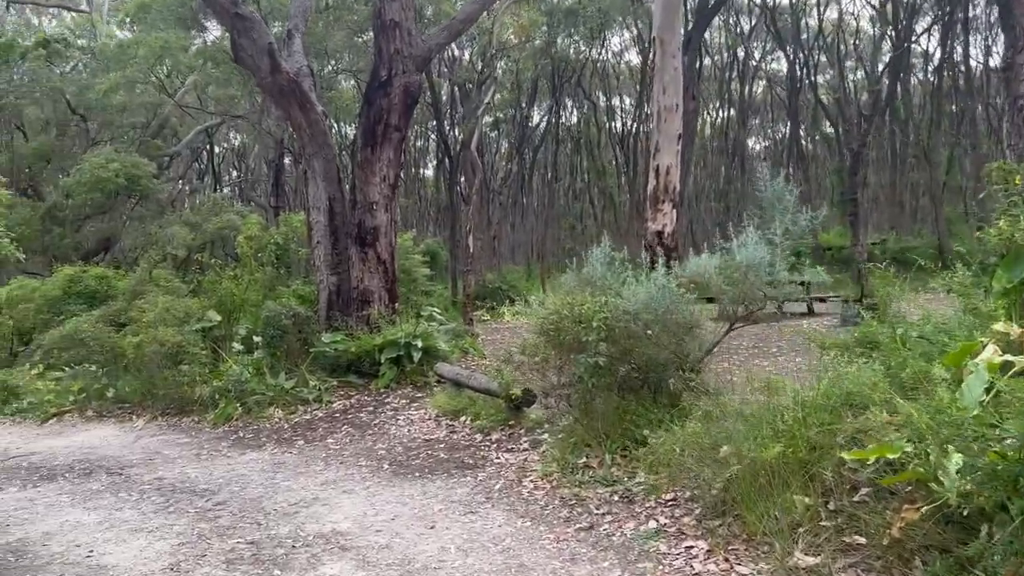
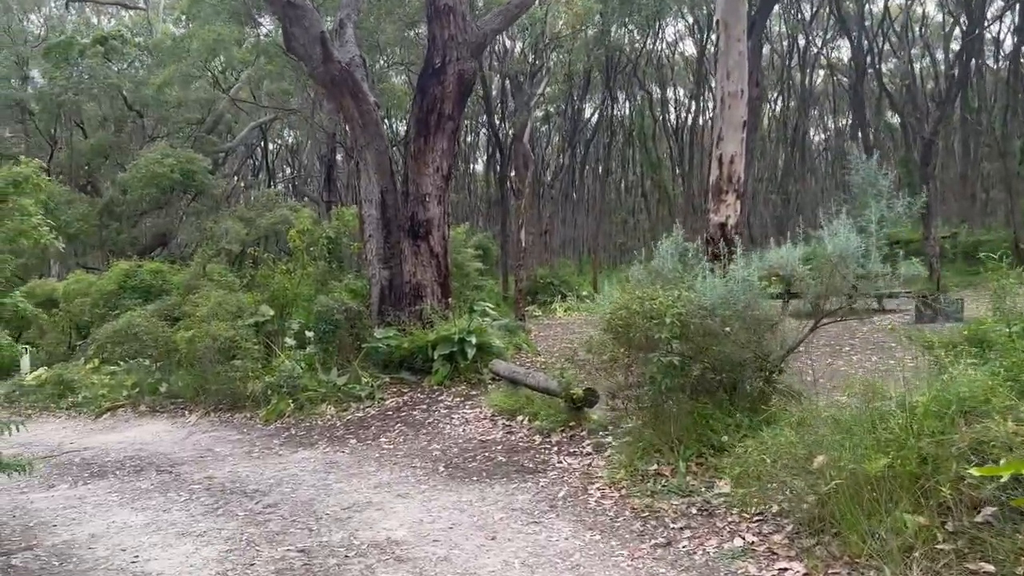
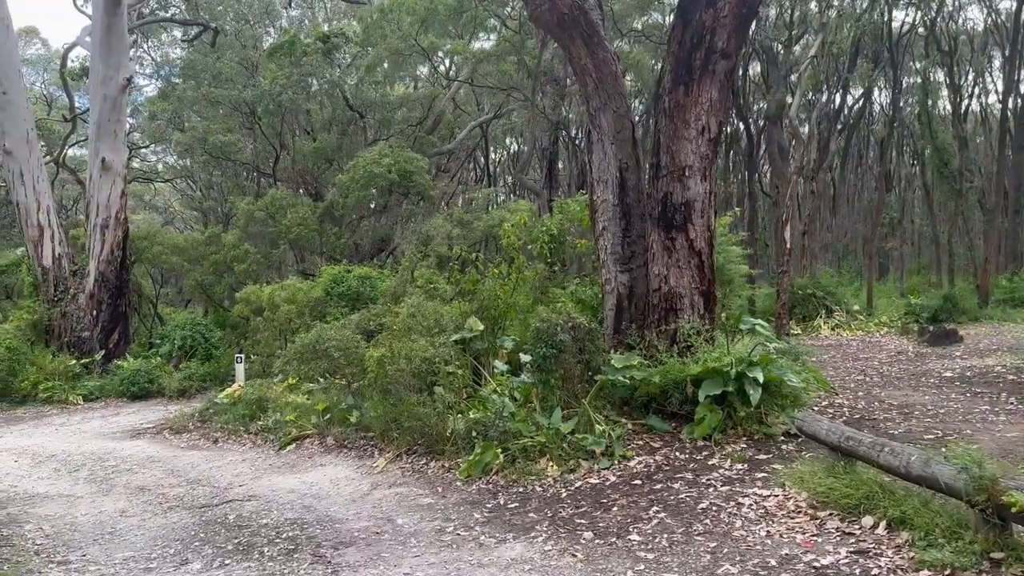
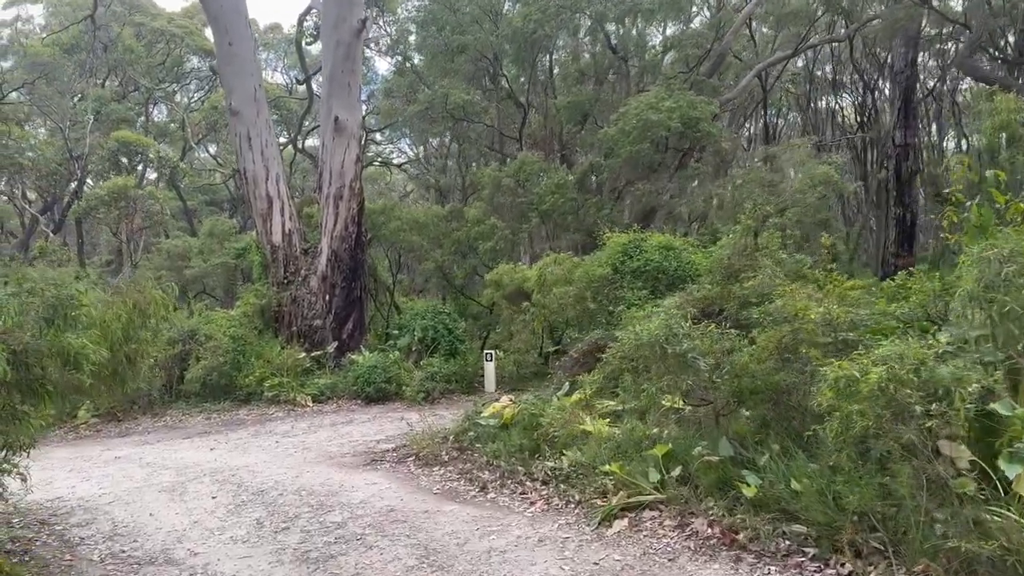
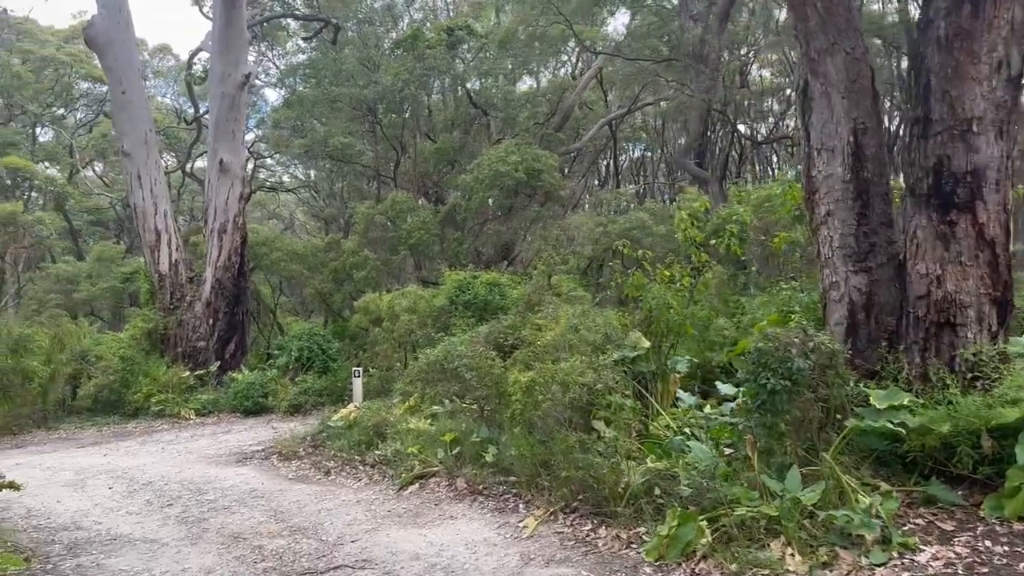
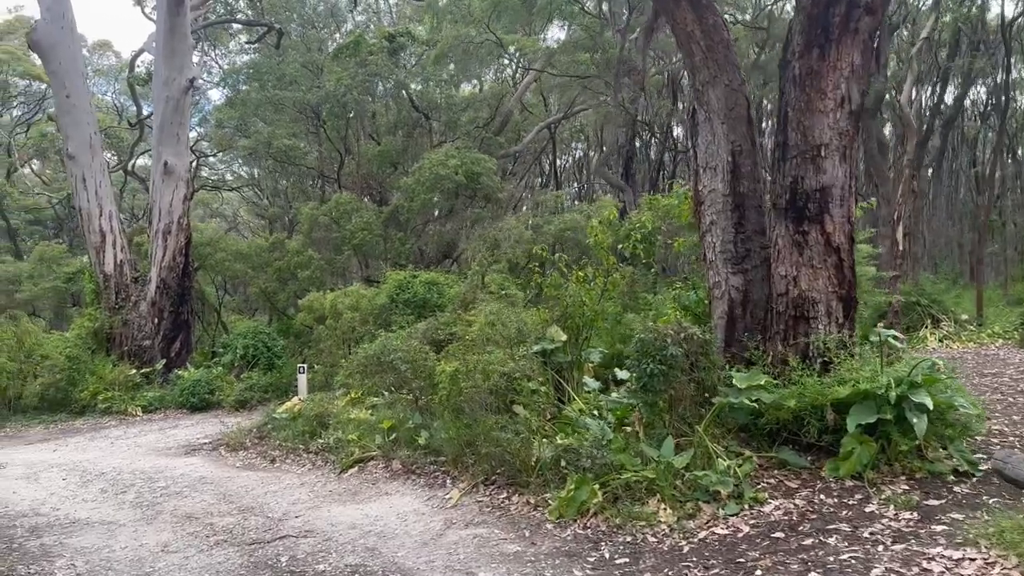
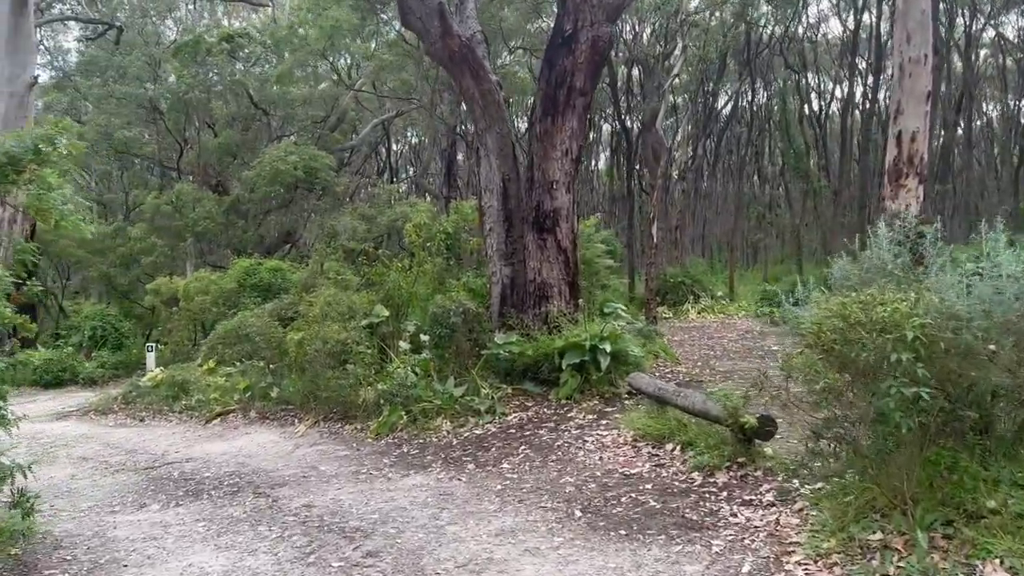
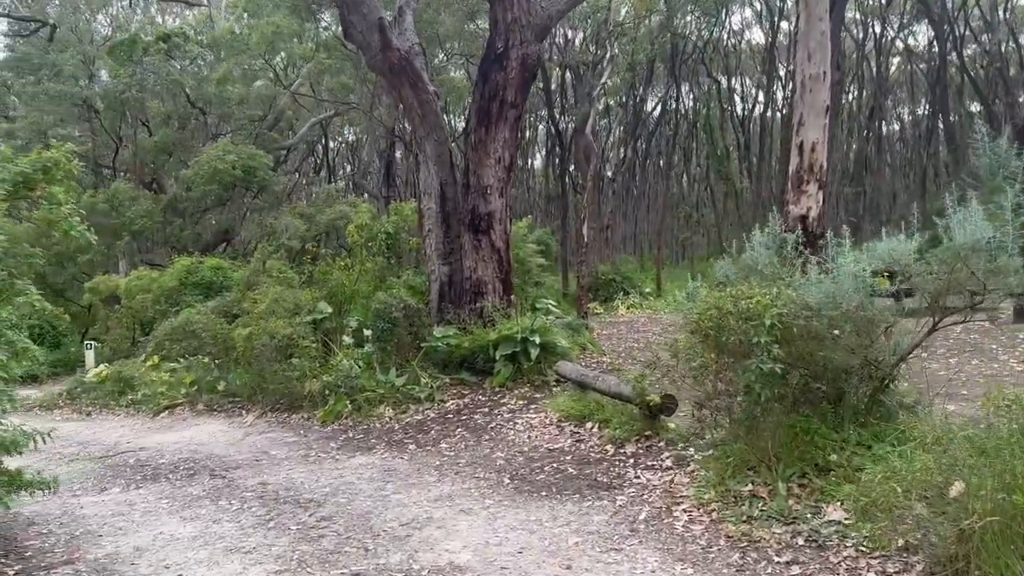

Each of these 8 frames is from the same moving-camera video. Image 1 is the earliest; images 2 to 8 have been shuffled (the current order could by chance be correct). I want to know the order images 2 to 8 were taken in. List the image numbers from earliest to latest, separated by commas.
2, 8, 7, 3, 6, 5, 4
